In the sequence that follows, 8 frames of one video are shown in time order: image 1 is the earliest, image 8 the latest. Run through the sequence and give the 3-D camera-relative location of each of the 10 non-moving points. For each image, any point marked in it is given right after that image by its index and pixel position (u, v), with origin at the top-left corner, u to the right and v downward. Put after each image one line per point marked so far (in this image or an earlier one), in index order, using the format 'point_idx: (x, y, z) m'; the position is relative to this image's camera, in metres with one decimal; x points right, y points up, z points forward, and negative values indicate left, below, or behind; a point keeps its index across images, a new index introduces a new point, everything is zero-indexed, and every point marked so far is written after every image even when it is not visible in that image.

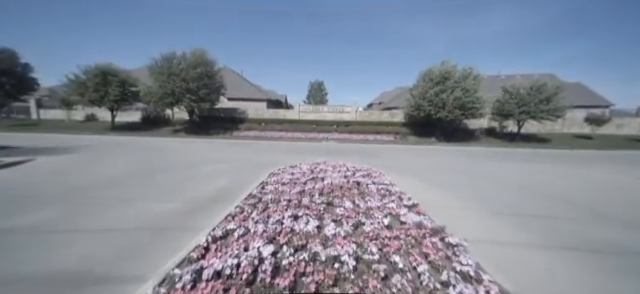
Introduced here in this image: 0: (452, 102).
0: (+12.4, +4.2, +20.0) m
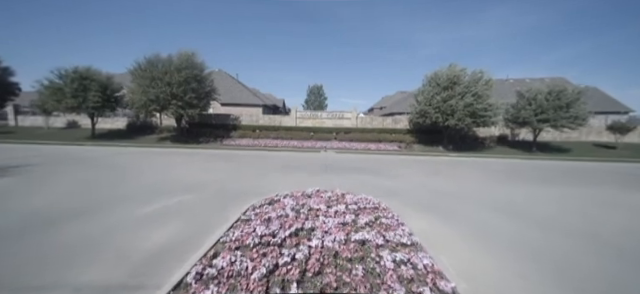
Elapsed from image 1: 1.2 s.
0: (+12.2, +3.3, +18.3) m
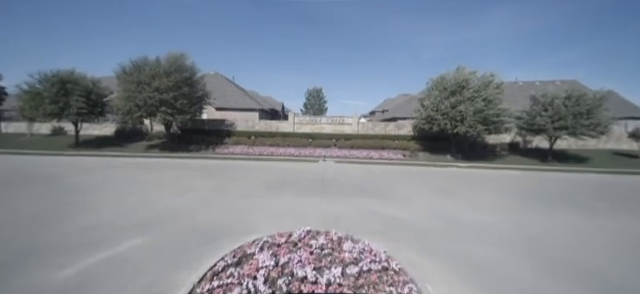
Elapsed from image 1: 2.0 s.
0: (+12.0, +2.6, +16.9) m
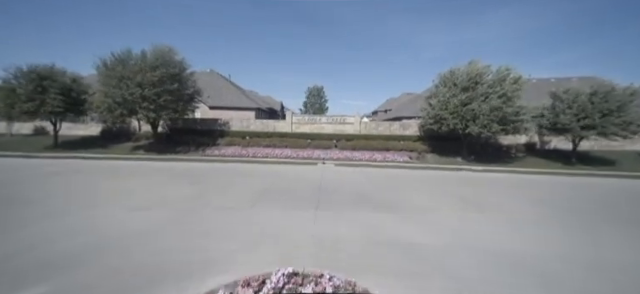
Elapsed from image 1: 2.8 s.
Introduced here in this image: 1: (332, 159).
0: (+11.9, +2.5, +15.2) m
1: (+1.0, -1.0, +18.0) m
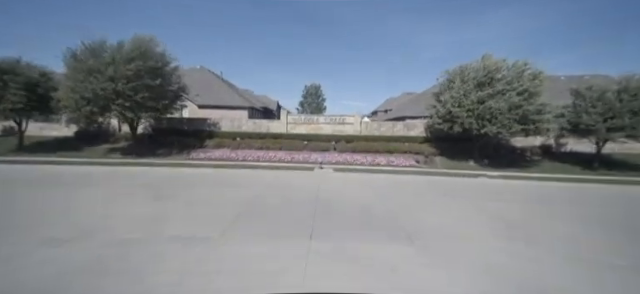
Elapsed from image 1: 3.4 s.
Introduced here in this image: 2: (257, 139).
0: (+11.7, +2.3, +13.5) m
1: (+0.7, -1.2, +16.3) m
2: (-5.7, +0.7, +19.4) m
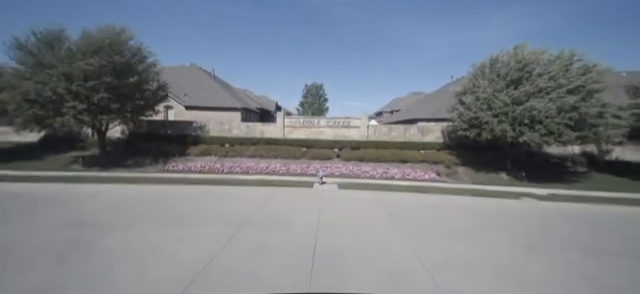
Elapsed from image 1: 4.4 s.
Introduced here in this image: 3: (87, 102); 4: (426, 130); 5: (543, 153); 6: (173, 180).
0: (+11.7, +1.7, +10.8) m
1: (+0.8, -1.8, +13.7) m
2: (-5.6, +0.1, +16.8) m
3: (-12.5, +2.5, +11.6) m
4: (+9.0, +1.5, +18.1) m
5: (+15.9, -0.5, +15.2) m
6: (-8.0, -1.9, +11.6) m
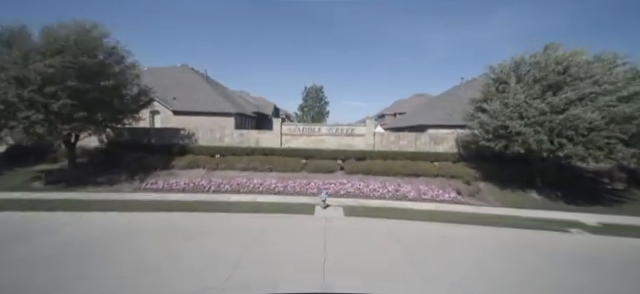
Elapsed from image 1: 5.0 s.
0: (+11.8, +0.9, +9.0) m
1: (+0.9, -2.5, +11.9) m
2: (-5.5, -0.7, +15.0) m
3: (-12.4, +1.7, +9.8) m
4: (+9.1, +0.7, +16.3) m
5: (+16.0, -1.2, +13.4) m
6: (-7.9, -2.7, +9.8) m
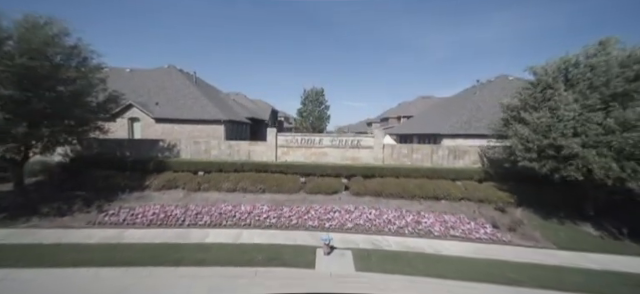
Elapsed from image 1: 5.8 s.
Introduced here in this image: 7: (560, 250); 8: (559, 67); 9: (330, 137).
0: (+11.9, -0.1, +6.7) m
1: (+1.0, -3.5, +9.6) m
2: (-5.4, -1.7, +12.7) m
3: (-12.3, +0.8, +7.5) m
4: (+9.2, -0.2, +14.0) m
5: (+16.1, -2.2, +11.1) m
6: (-7.8, -3.6, +7.5) m
7: (+8.7, -3.9, +8.1) m
8: (+10.8, +3.7, +9.6) m
9: (+0.8, +0.7, +14.9) m
